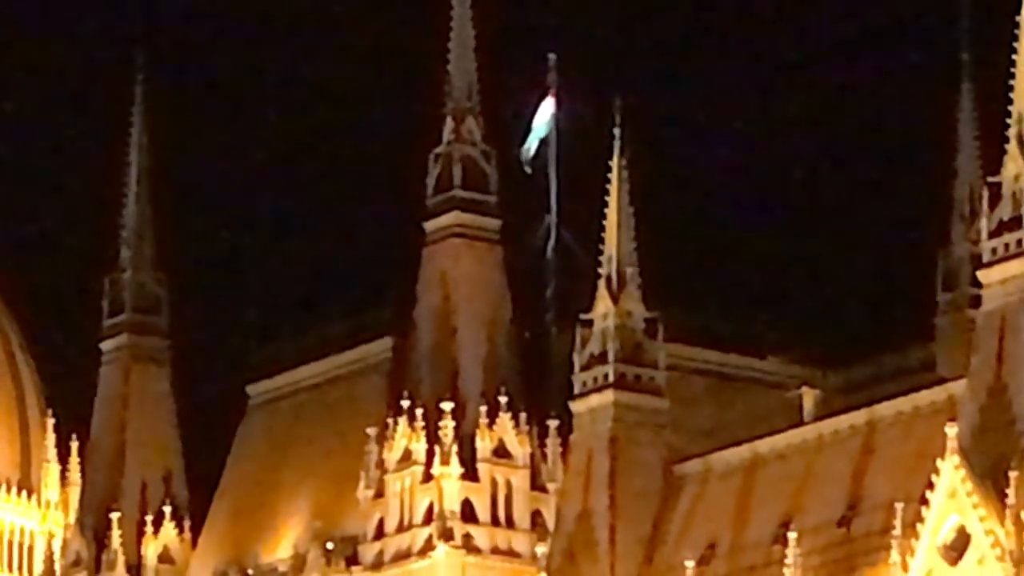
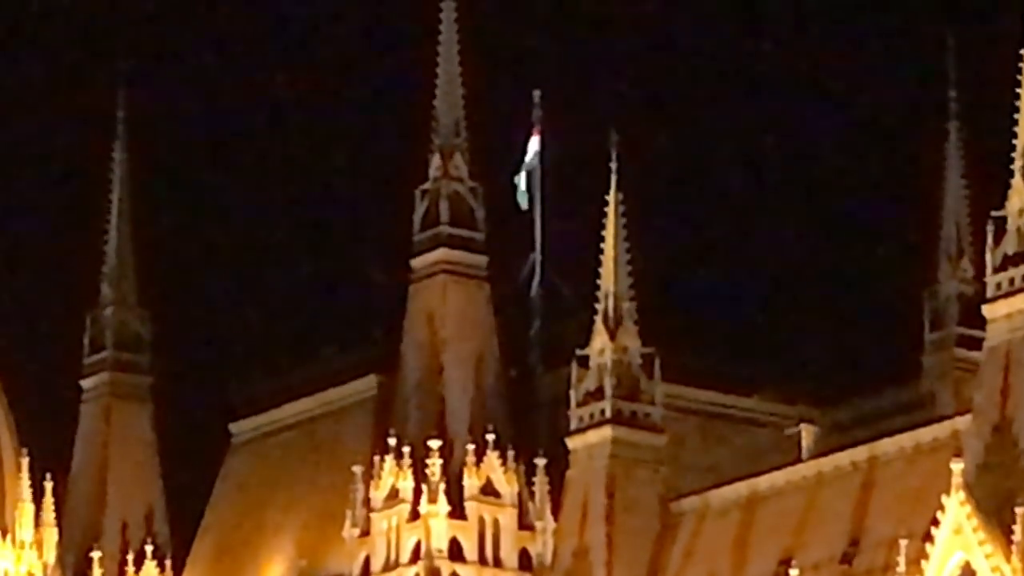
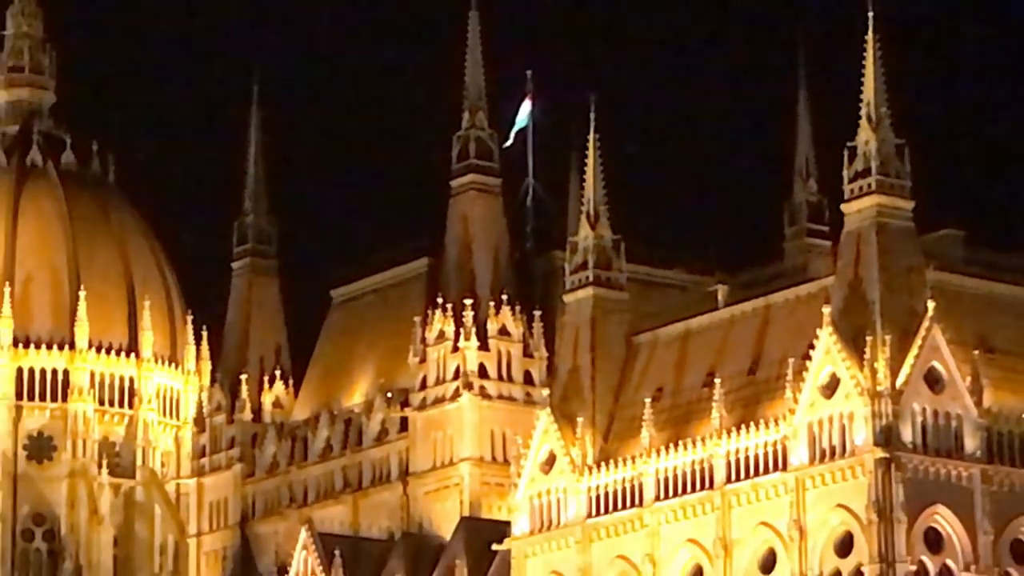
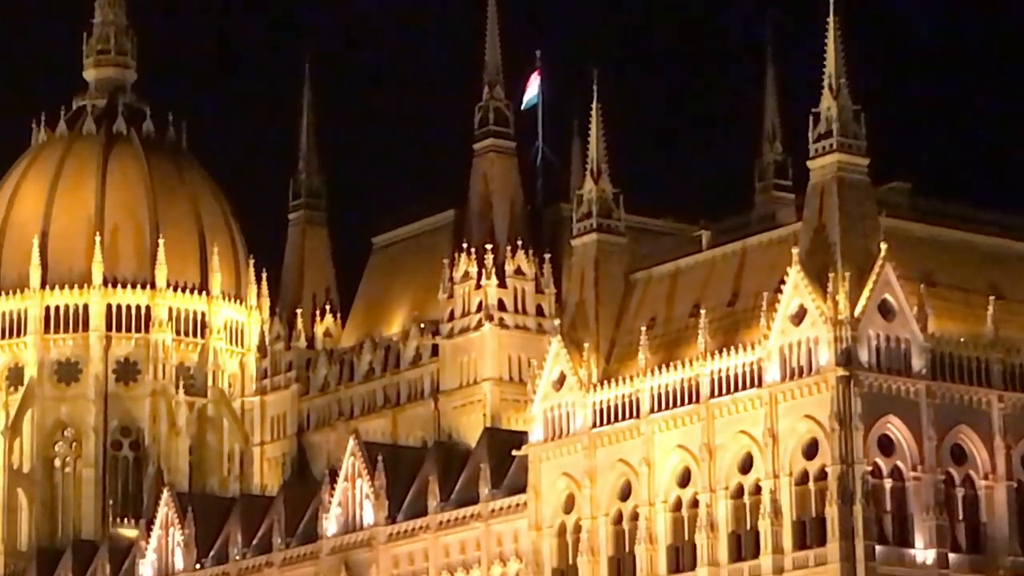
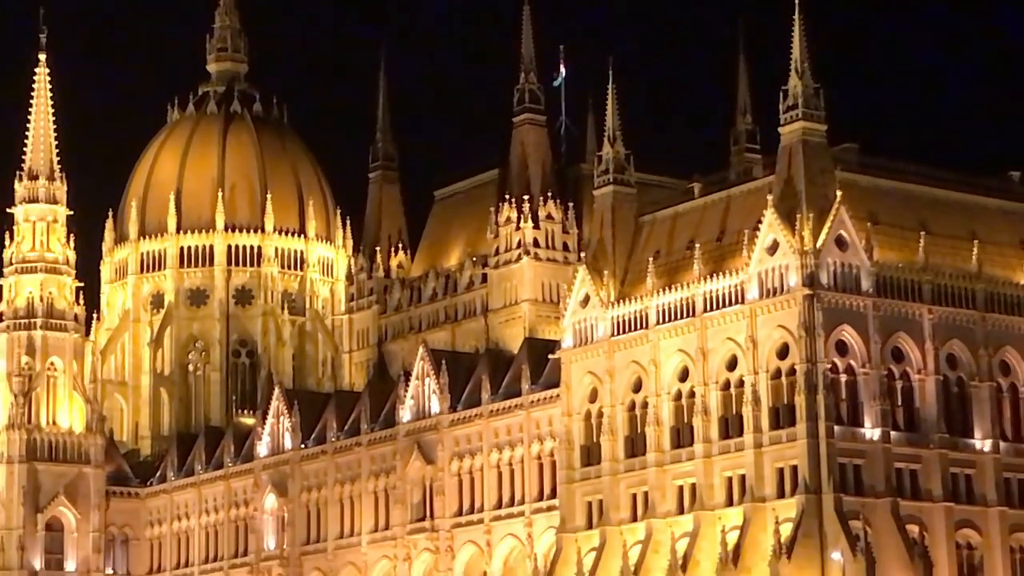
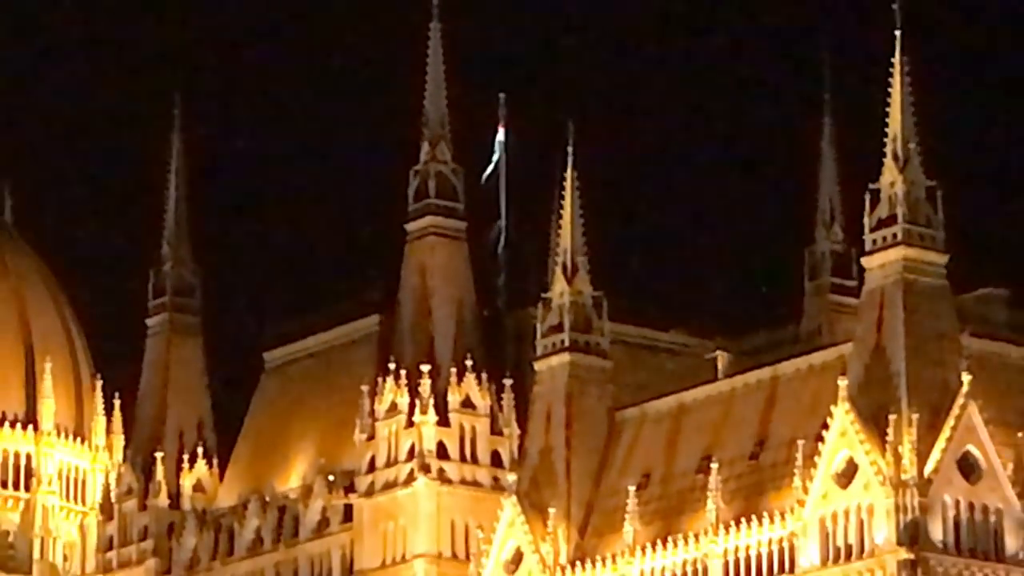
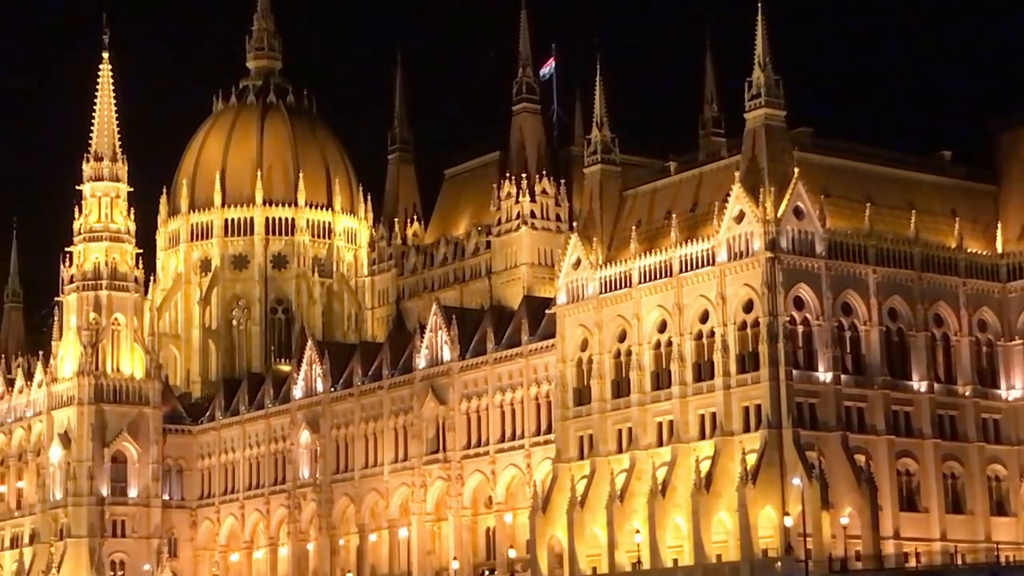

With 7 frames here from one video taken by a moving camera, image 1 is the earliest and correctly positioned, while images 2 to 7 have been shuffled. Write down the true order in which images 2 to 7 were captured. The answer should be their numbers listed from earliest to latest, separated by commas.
2, 6, 3, 4, 5, 7
